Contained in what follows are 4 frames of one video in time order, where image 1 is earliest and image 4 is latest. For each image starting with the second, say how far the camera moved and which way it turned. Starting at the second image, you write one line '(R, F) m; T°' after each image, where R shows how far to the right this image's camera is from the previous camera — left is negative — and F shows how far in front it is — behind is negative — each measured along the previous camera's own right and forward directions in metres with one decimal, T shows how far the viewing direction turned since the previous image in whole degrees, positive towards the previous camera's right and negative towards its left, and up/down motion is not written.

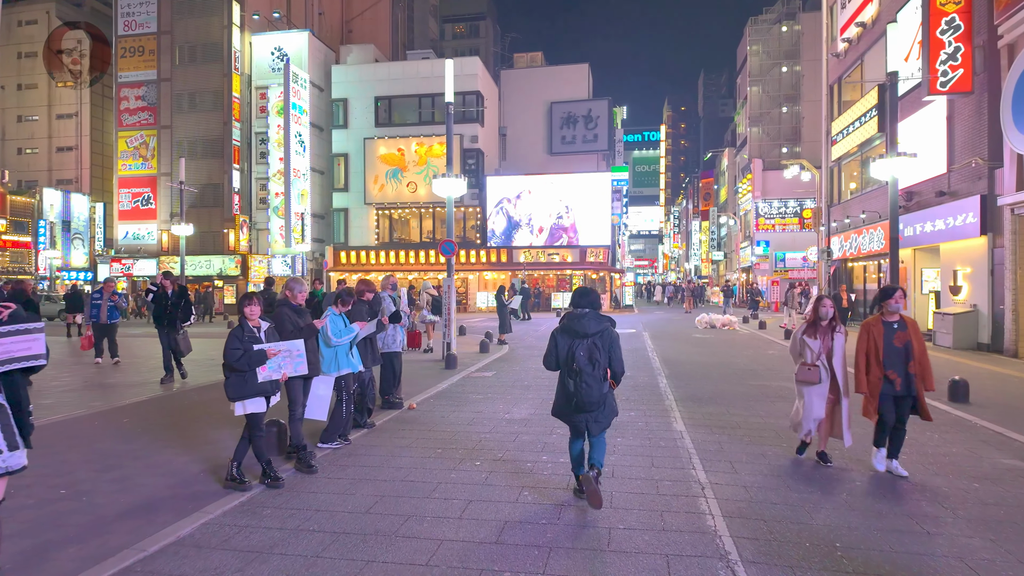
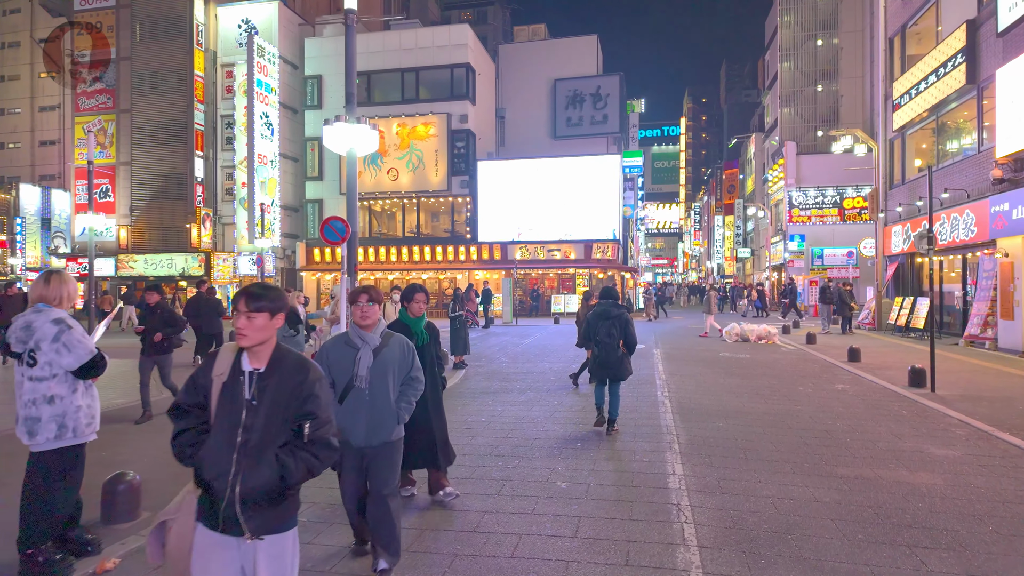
(+1.3, +5.0) m; -2°
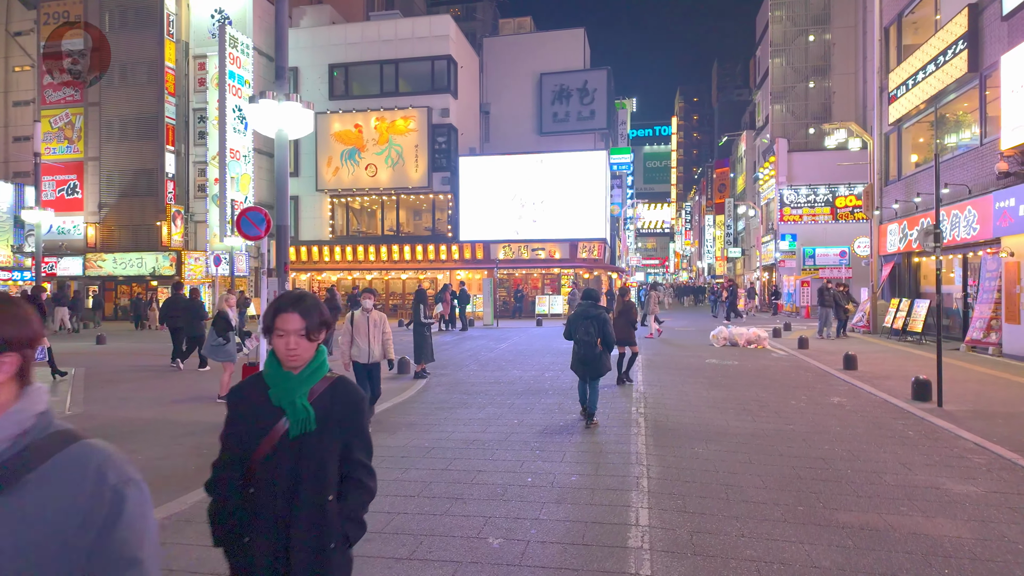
(+0.5, +1.2) m; +1°
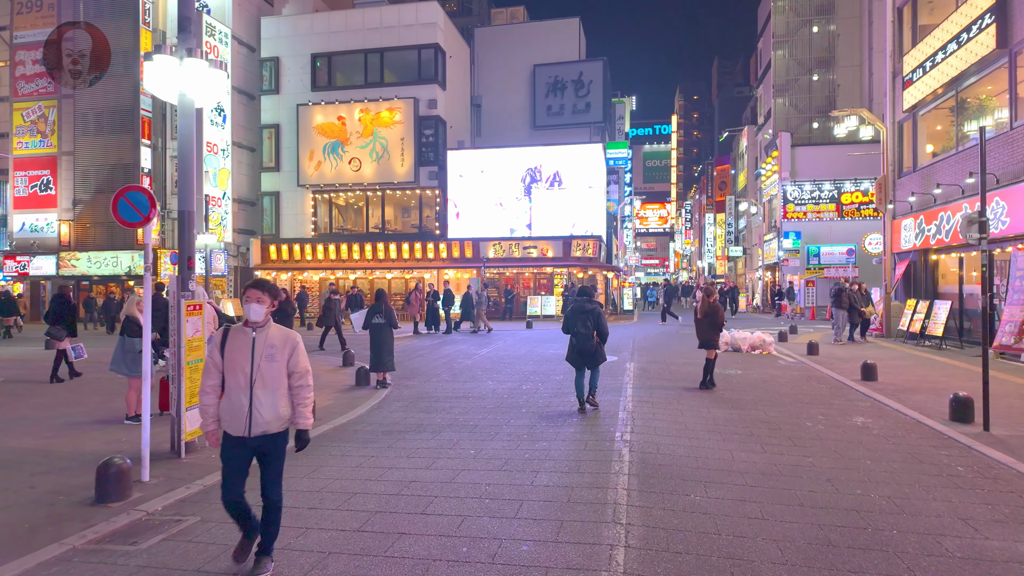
(+0.5, +1.5) m; 0°
